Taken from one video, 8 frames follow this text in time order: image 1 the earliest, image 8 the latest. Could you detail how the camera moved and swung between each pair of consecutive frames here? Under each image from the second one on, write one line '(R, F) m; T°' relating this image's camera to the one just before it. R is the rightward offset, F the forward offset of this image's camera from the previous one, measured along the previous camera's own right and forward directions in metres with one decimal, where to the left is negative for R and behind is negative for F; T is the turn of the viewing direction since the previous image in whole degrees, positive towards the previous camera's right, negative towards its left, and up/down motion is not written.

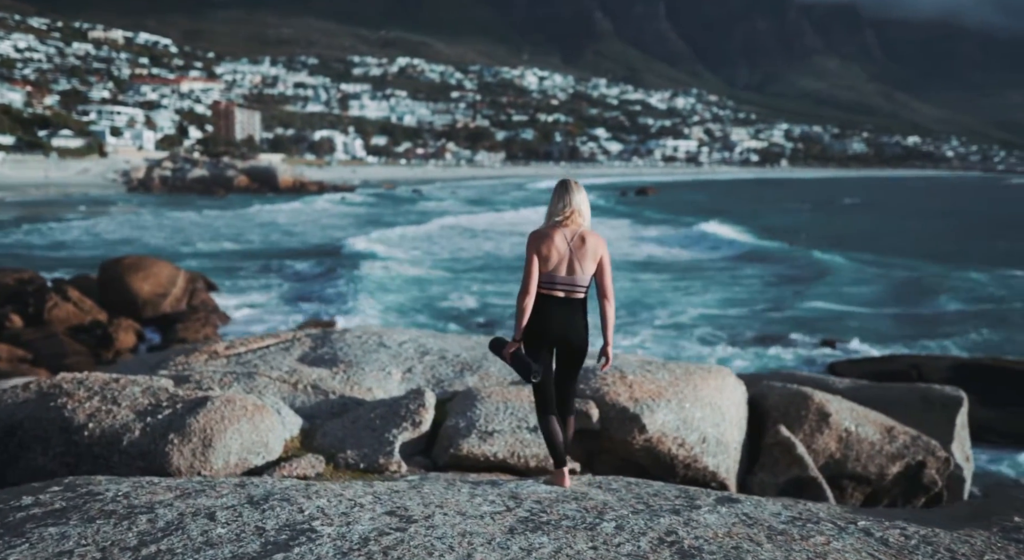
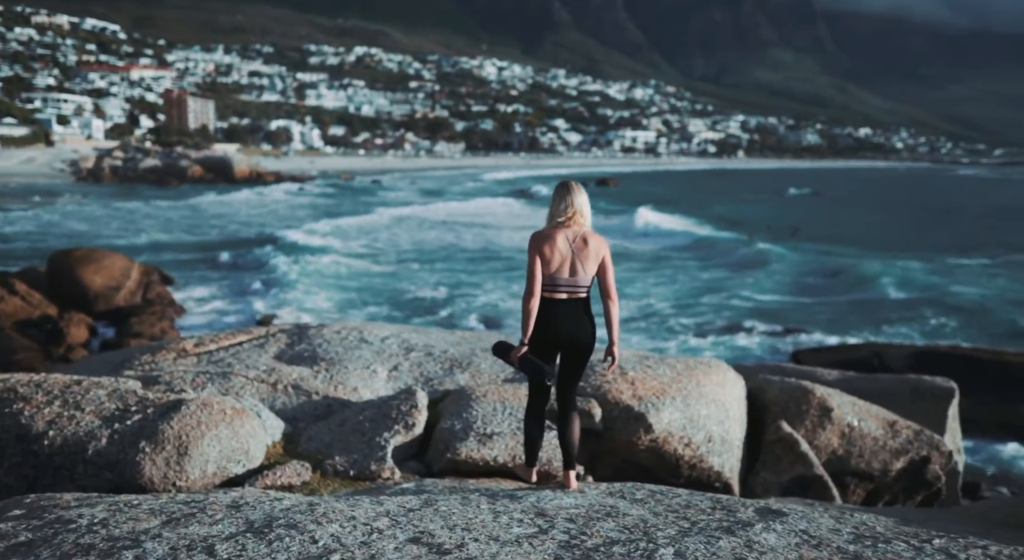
(-0.2, +0.3) m; +3°
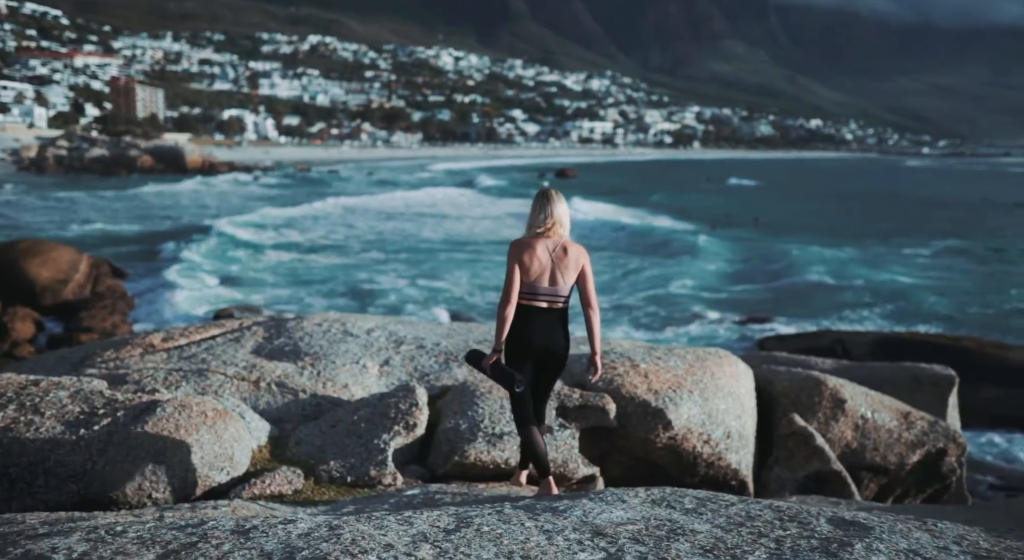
(-0.3, +0.4) m; +3°
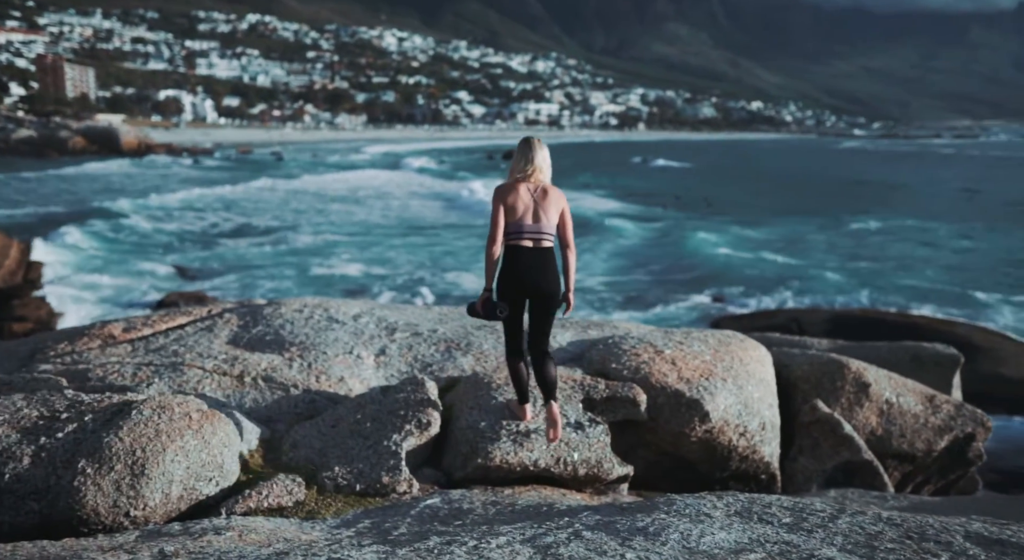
(-0.3, +0.5) m; +3°
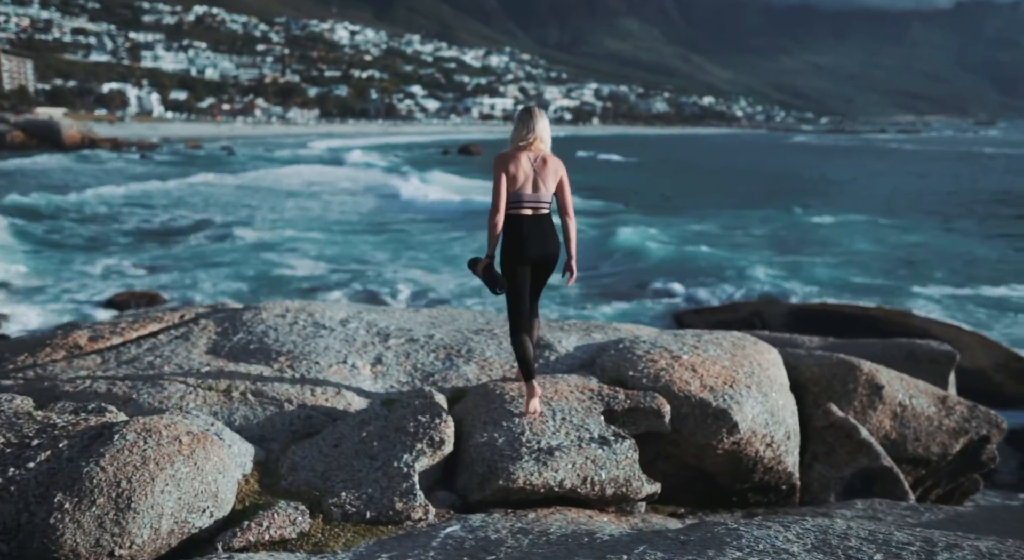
(-0.3, +0.3) m; +3°
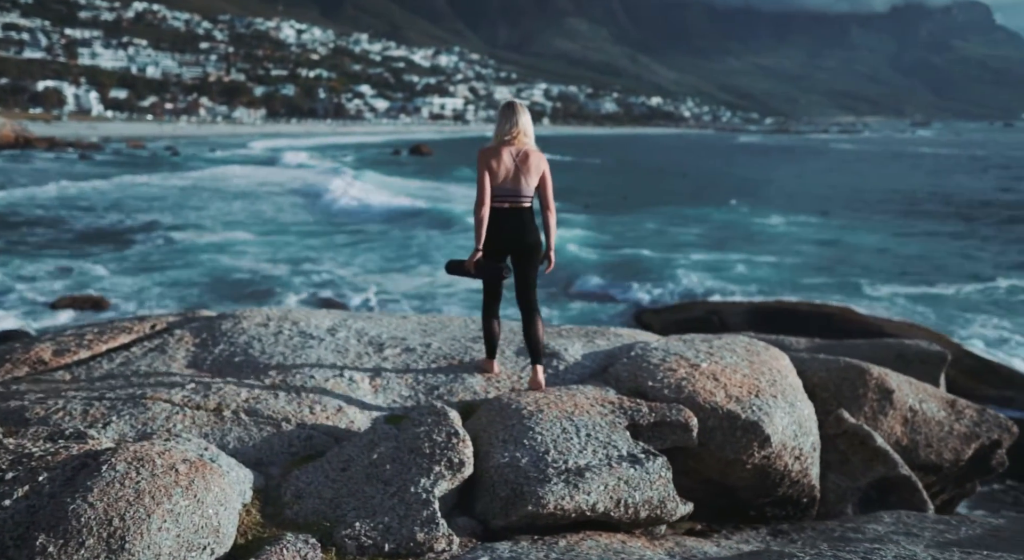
(-0.3, +0.3) m; +3°
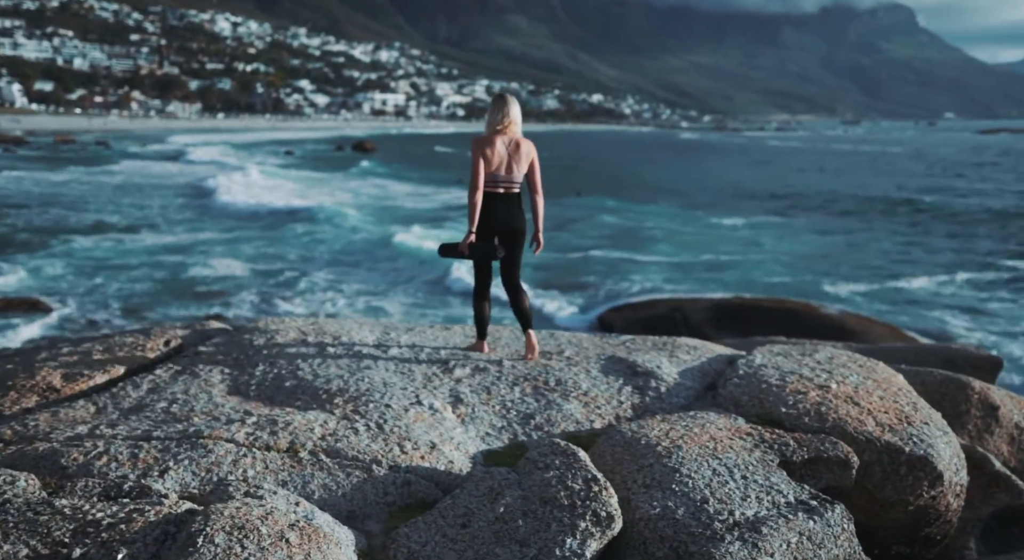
(-0.7, +0.6) m; +4°
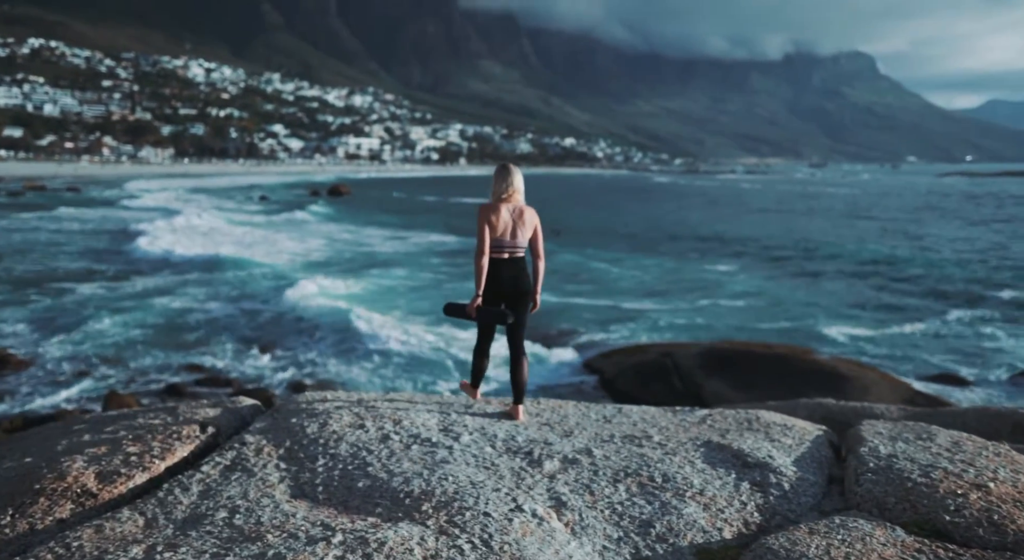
(-0.5, +0.4) m; +2°
